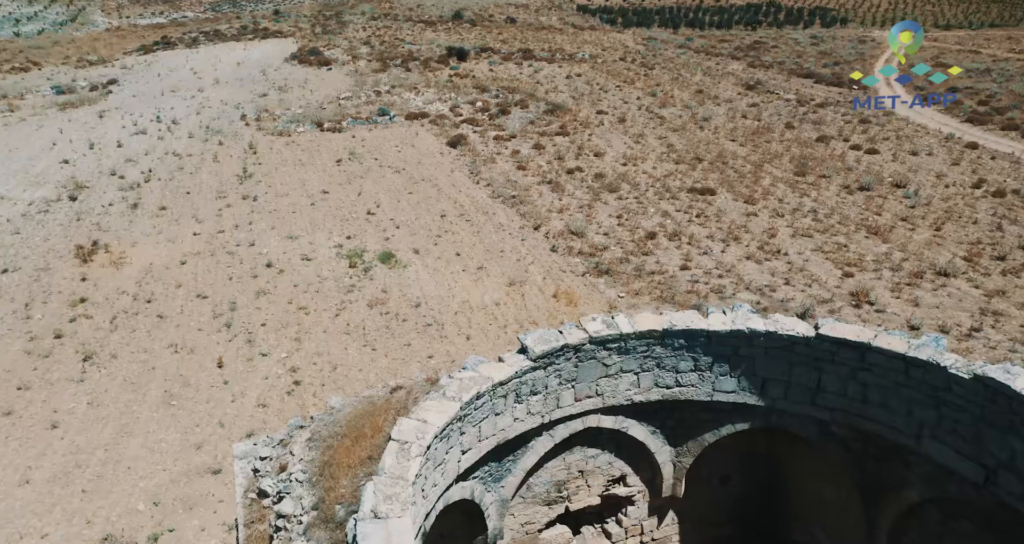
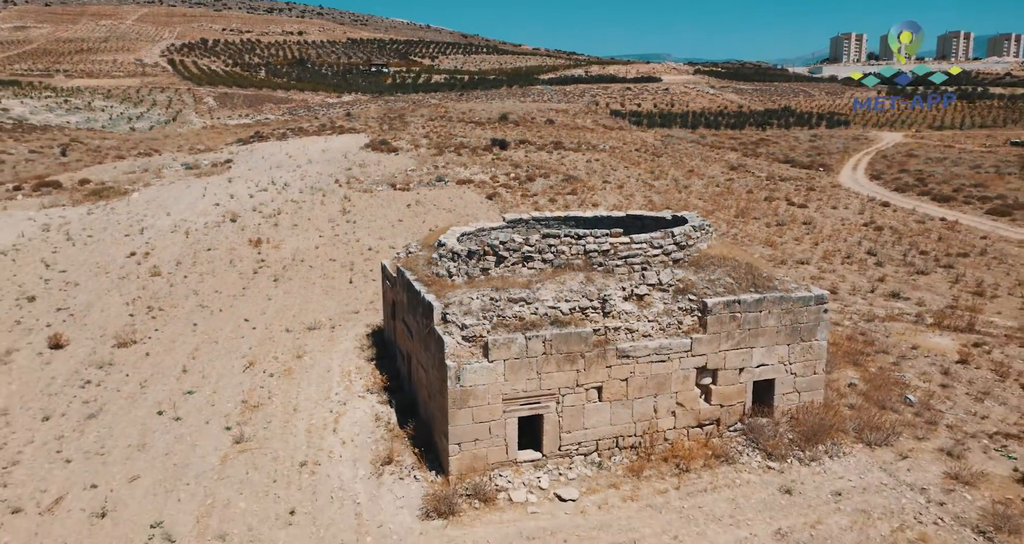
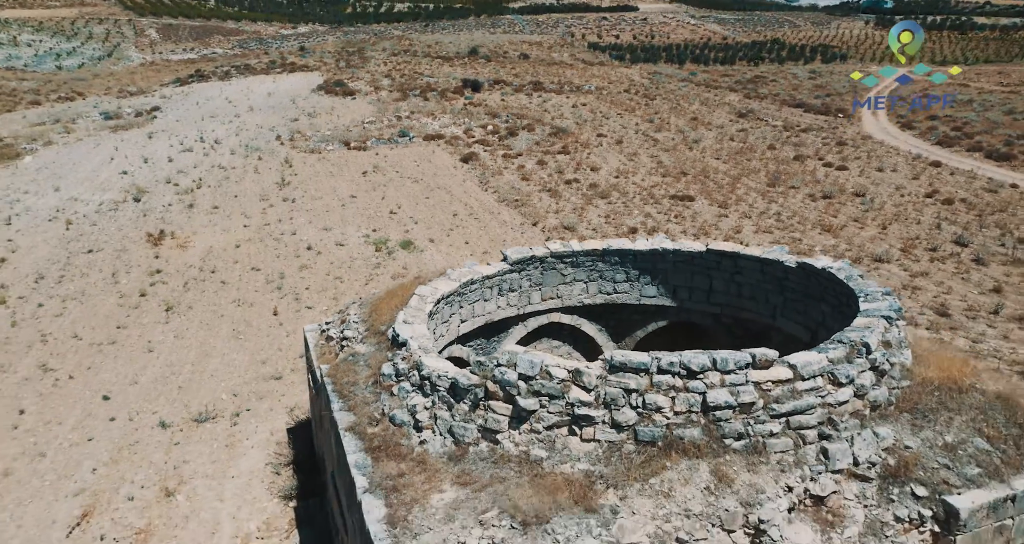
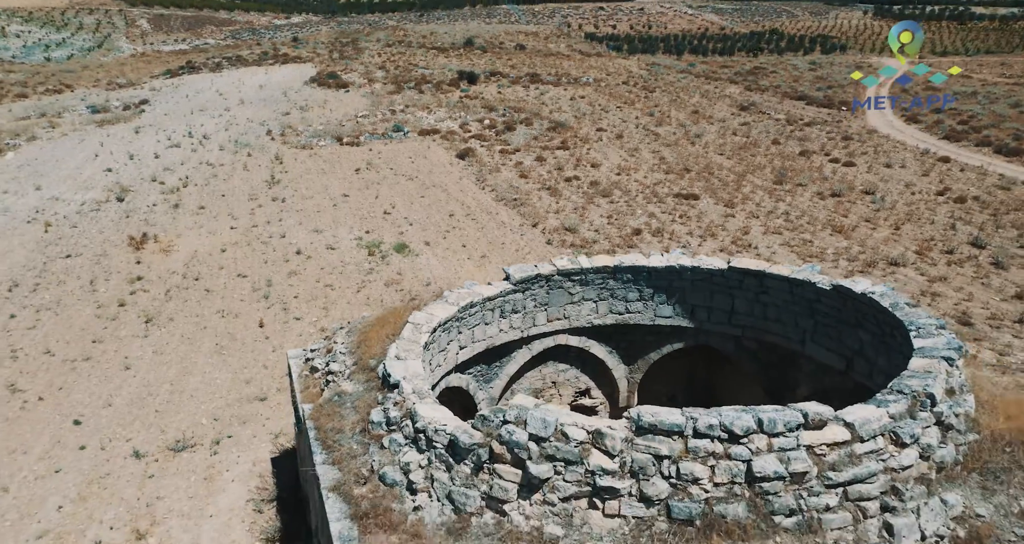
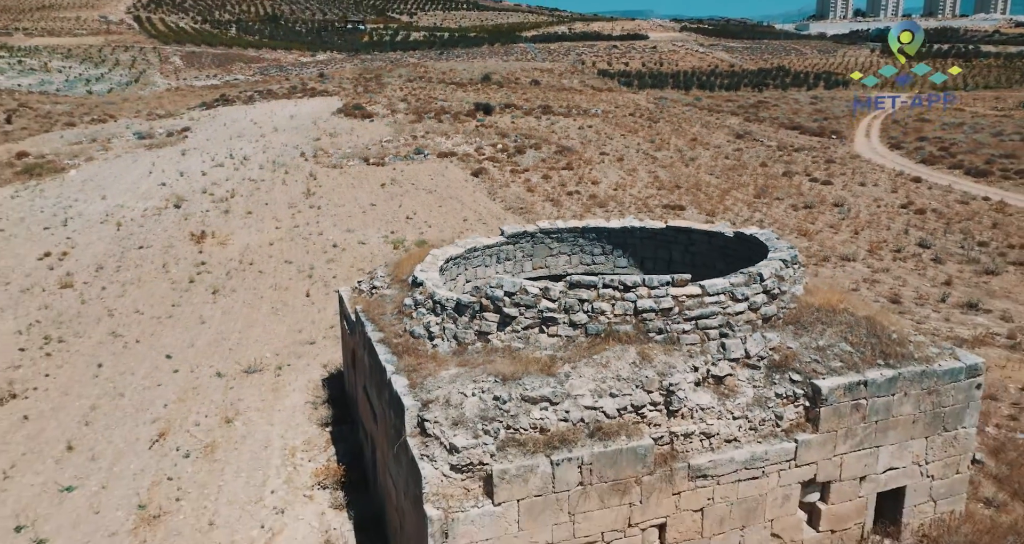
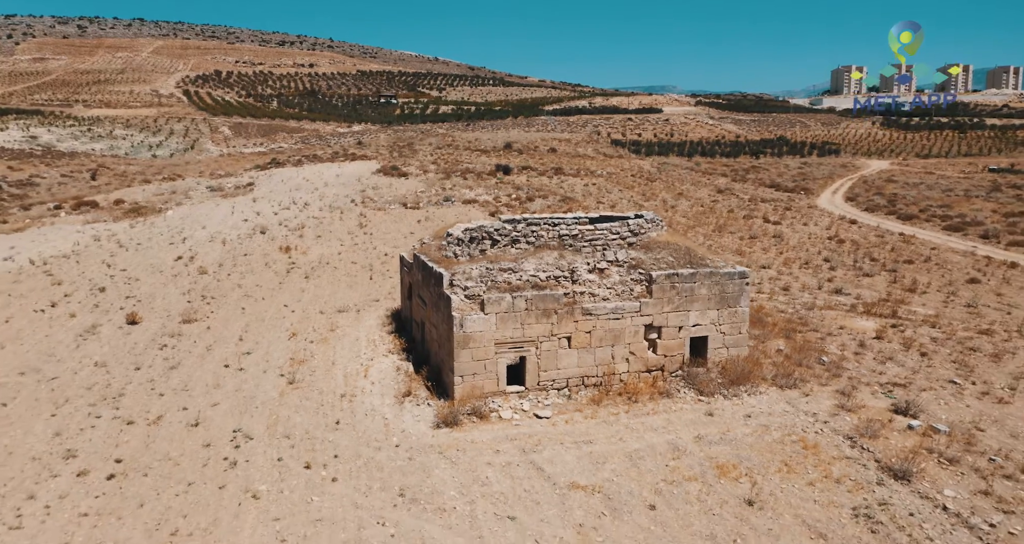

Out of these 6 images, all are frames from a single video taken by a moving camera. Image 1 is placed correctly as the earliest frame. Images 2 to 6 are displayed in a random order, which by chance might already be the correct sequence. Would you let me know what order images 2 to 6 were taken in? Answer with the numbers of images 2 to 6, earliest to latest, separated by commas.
4, 3, 5, 2, 6
